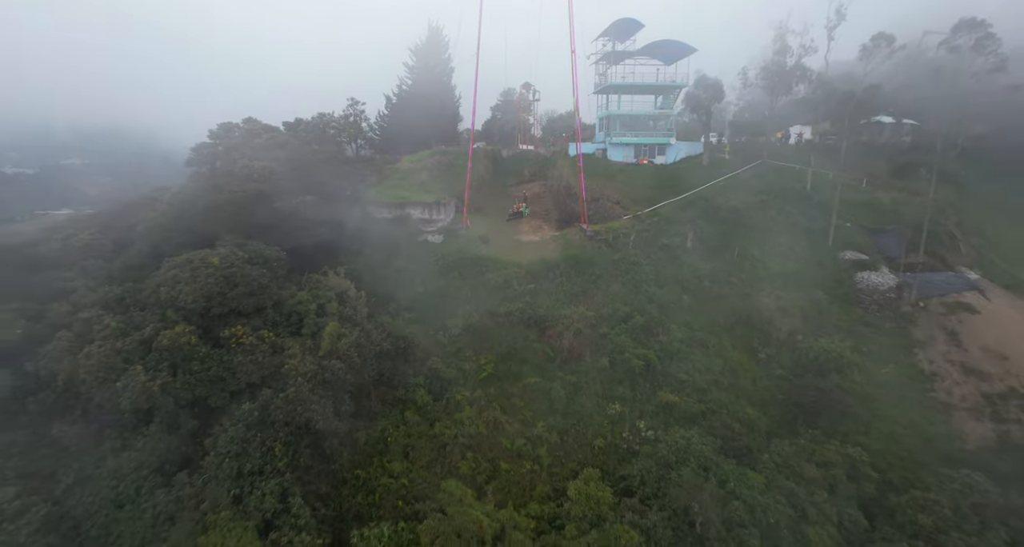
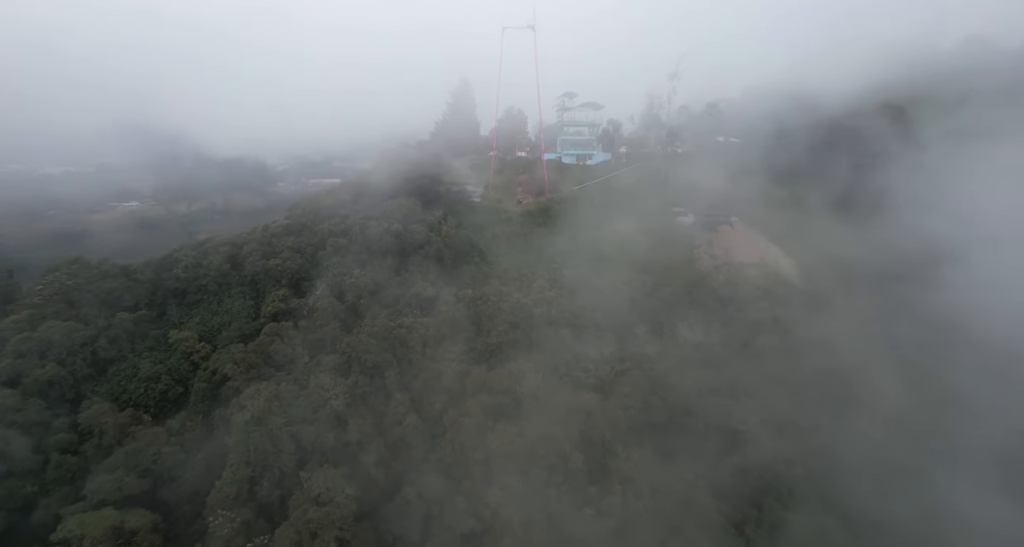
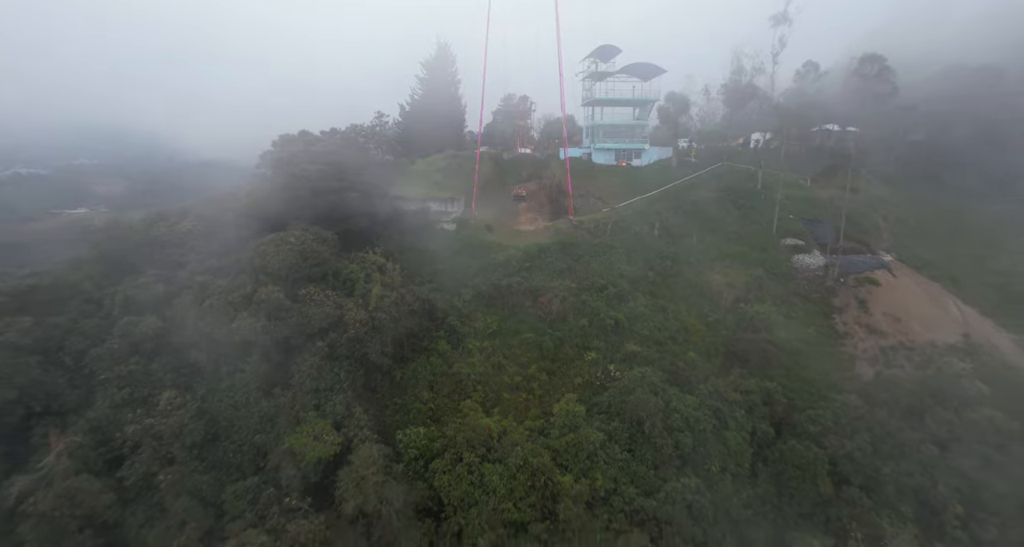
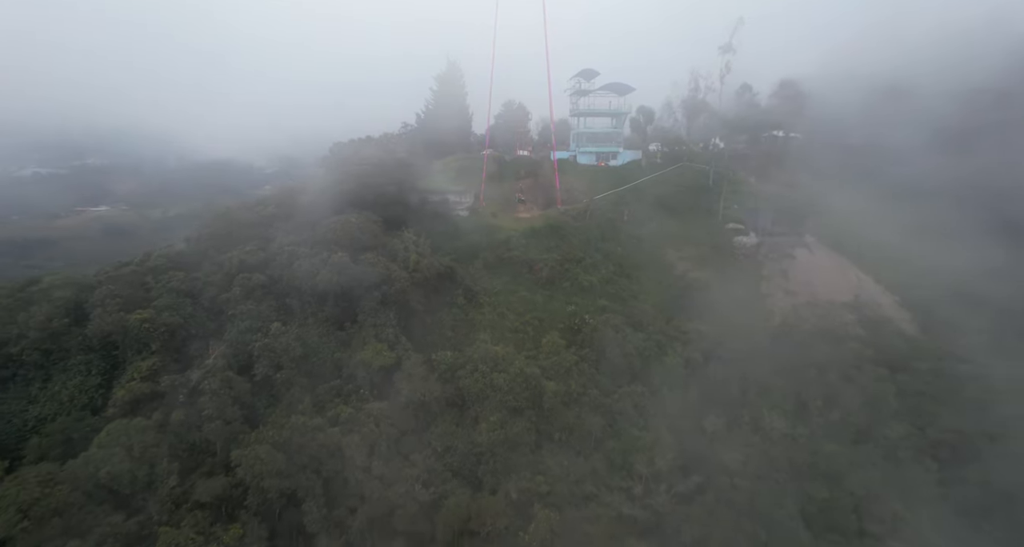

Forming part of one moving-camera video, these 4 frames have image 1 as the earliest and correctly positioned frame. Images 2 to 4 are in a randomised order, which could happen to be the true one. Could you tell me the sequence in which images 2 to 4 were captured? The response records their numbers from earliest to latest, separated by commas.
3, 4, 2
